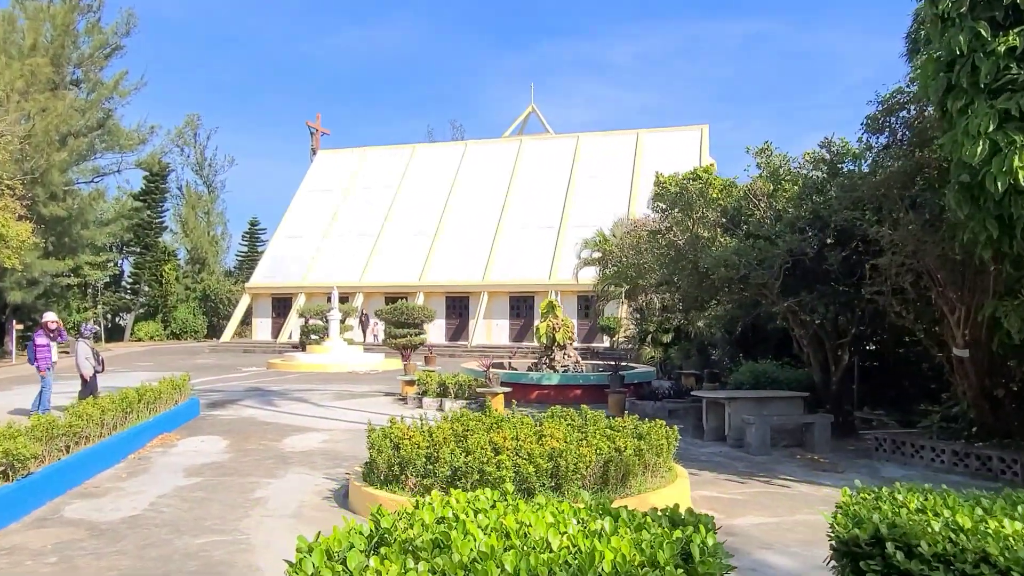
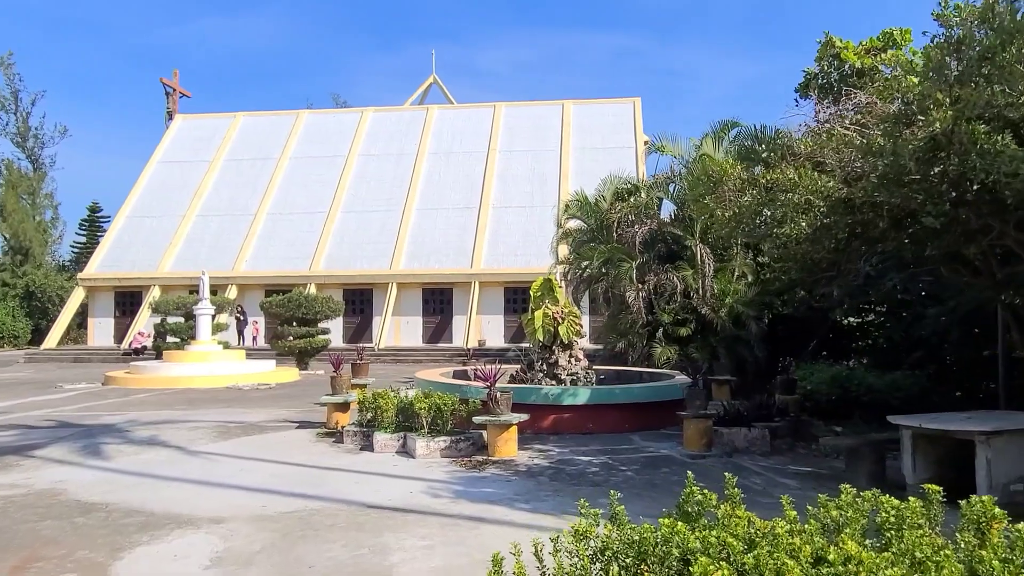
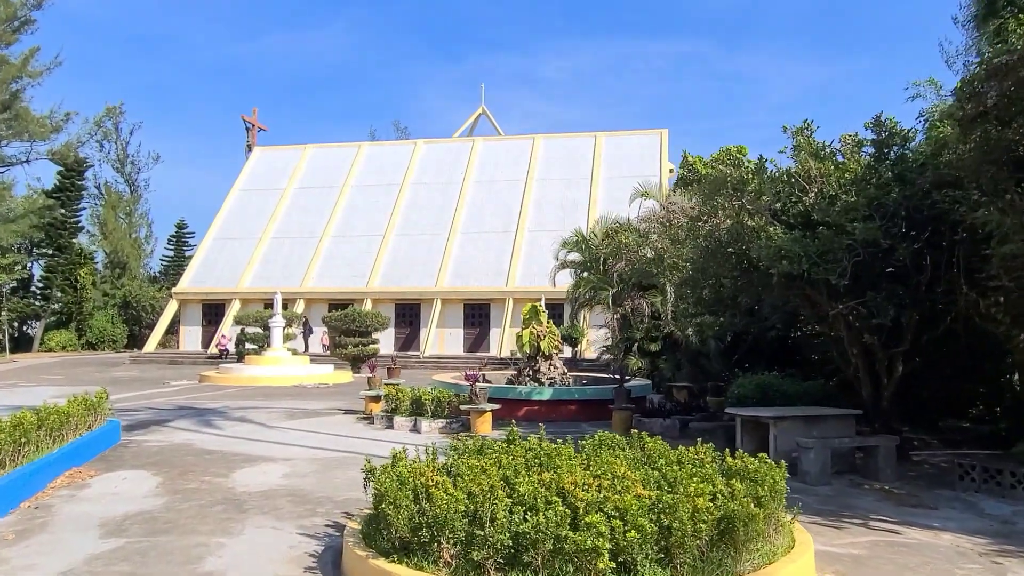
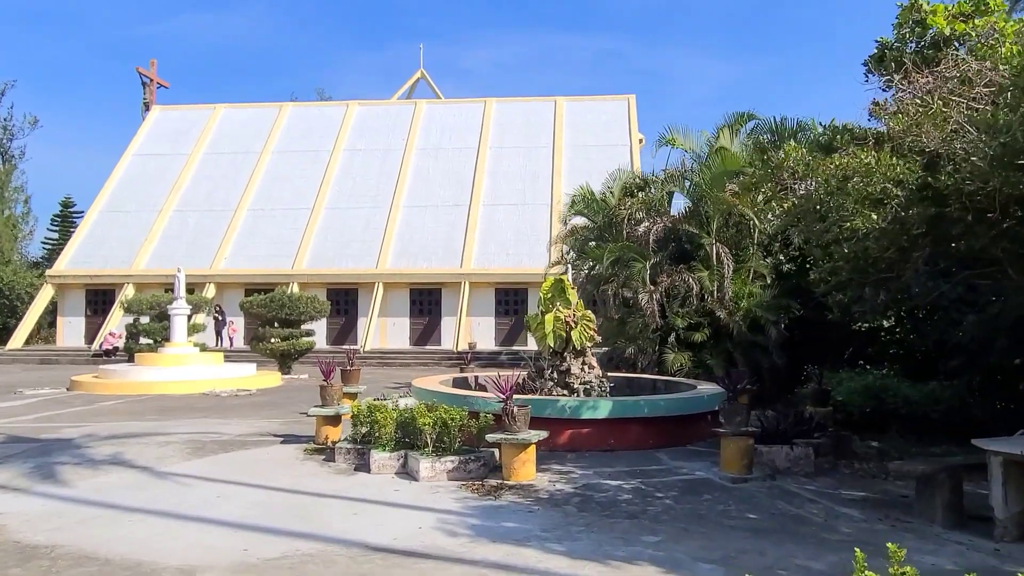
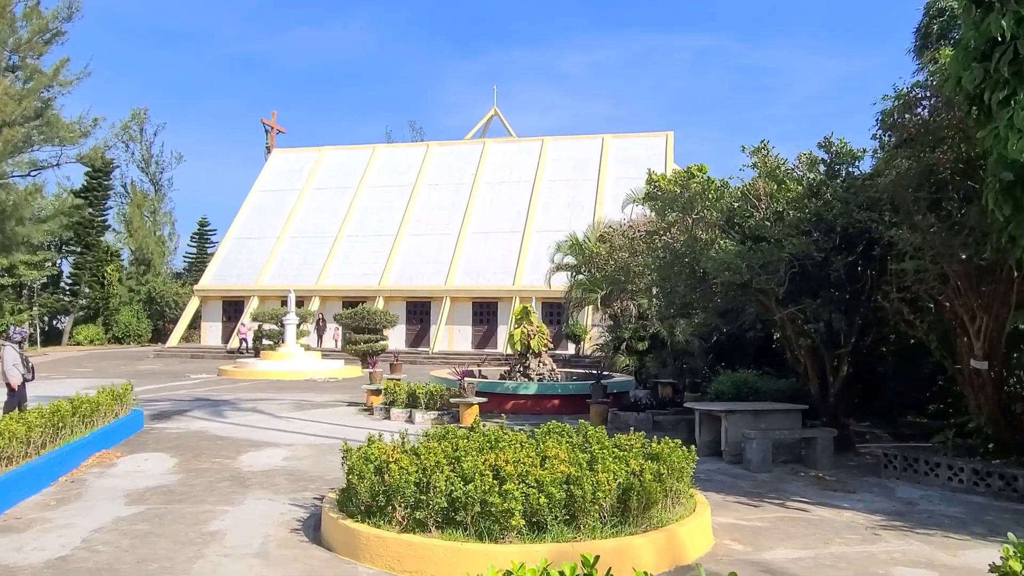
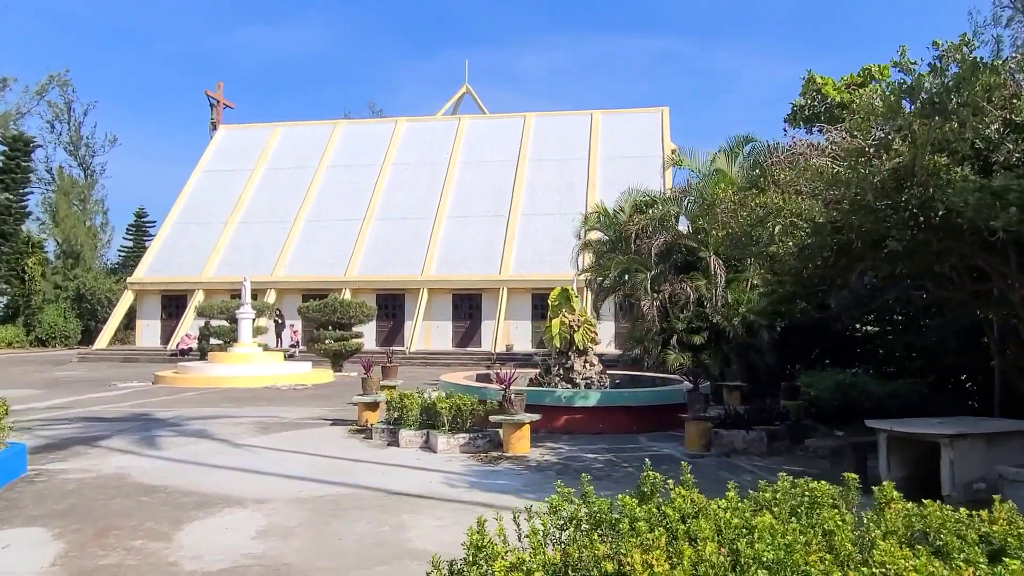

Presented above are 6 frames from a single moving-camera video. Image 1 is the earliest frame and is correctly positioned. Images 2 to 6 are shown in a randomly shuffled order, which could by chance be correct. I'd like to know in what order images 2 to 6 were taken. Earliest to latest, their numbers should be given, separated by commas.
5, 3, 6, 2, 4
